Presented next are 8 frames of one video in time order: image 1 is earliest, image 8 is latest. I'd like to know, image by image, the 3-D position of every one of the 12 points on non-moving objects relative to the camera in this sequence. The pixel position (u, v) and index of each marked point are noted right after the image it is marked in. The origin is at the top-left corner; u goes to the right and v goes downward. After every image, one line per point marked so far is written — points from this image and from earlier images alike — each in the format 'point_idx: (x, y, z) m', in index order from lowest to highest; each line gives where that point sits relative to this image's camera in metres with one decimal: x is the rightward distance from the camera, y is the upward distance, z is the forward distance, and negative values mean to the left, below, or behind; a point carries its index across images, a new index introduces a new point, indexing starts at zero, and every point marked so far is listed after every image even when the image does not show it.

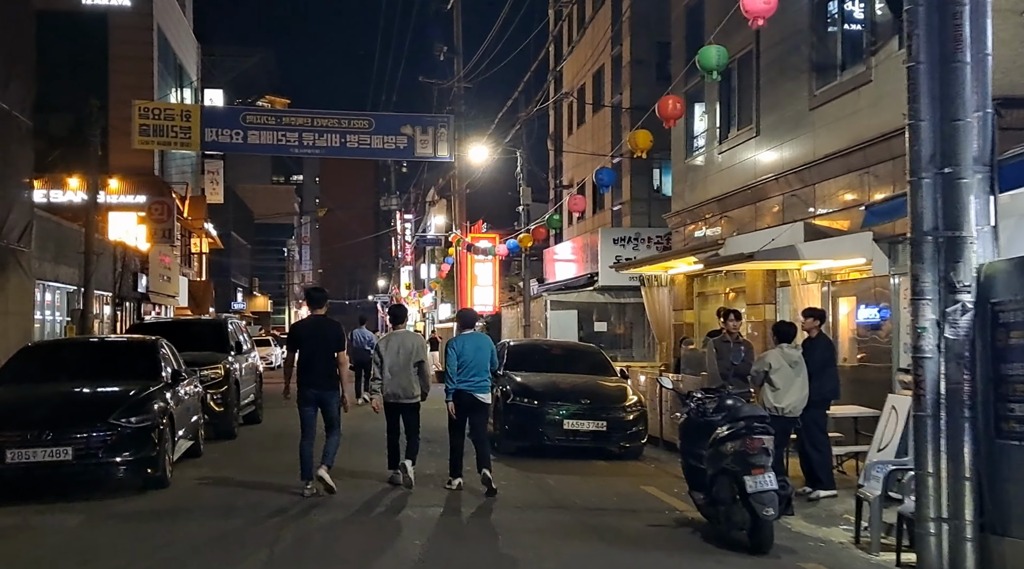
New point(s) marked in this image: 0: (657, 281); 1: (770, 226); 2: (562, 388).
0: (+2.7, +0.1, +19.9) m
1: (+3.7, +0.8, +15.3) m
2: (+0.7, -1.4, +14.2) m
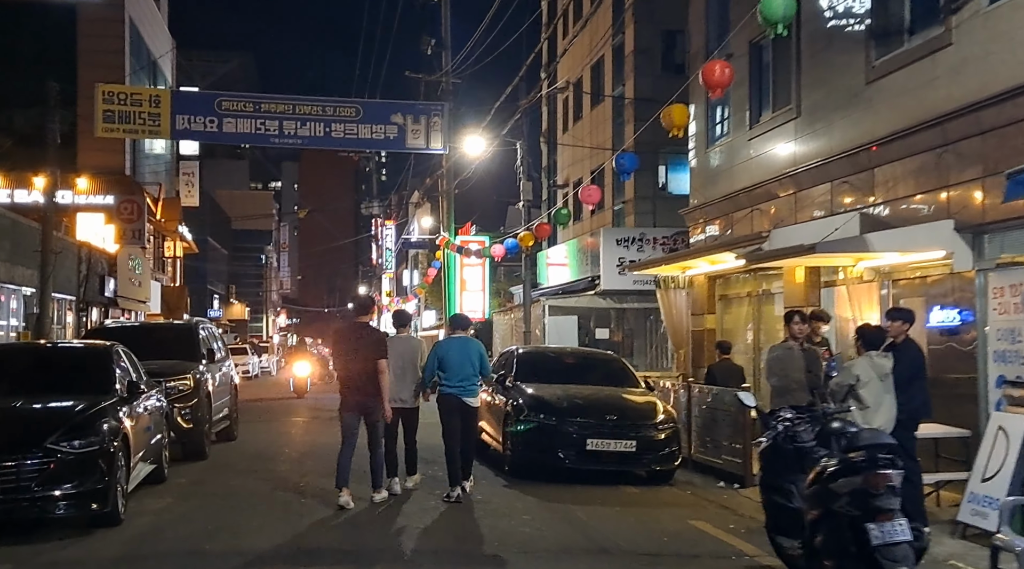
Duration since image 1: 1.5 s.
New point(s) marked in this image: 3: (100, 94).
0: (+2.7, 0.0, +18.1) m
1: (+3.8, +0.8, +13.5) m
2: (+0.9, -1.4, +12.4) m
3: (-7.5, +3.5, +19.7) m
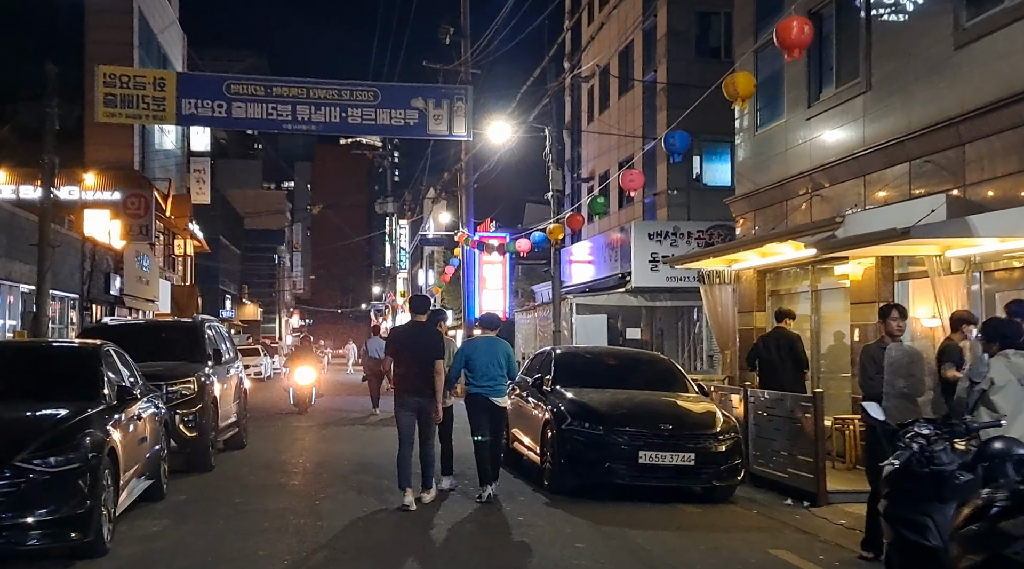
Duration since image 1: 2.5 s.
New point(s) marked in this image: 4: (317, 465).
0: (+3.2, +0.1, +16.7) m
1: (+4.2, +0.9, +12.1) m
2: (+1.3, -1.3, +11.0) m
3: (-7.0, +3.5, +18.4) m
4: (-2.4, -2.2, +13.3) m
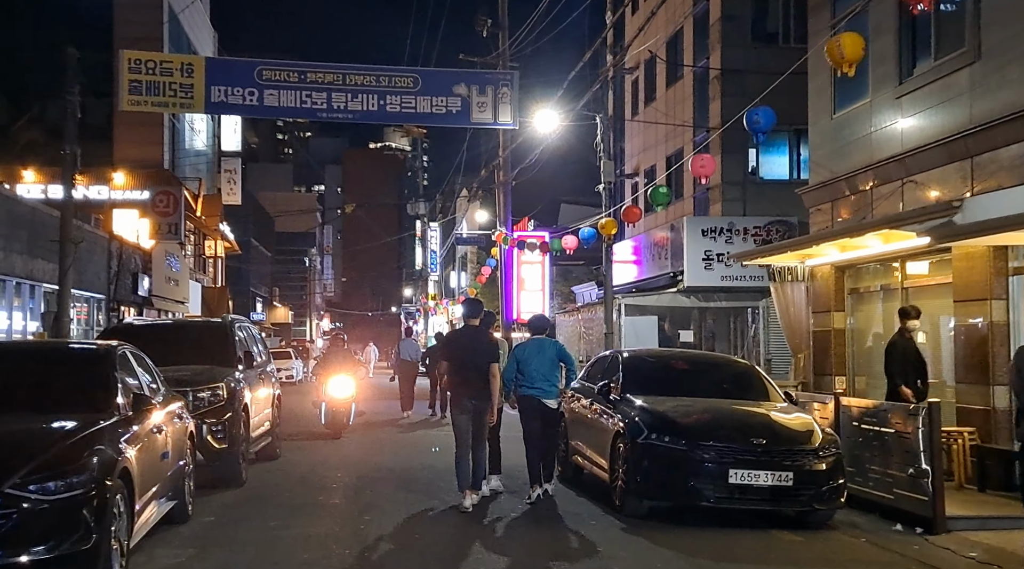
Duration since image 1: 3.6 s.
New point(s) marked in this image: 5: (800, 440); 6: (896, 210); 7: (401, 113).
0: (+4.0, +0.1, +15.4) m
1: (+4.9, +1.0, +10.7) m
2: (+1.9, -1.2, +9.7) m
3: (-6.2, +3.6, +17.3) m
4: (-1.7, -2.2, +12.0) m
5: (+2.5, -1.4, +9.4) m
6: (+4.7, +0.9, +13.2) m
7: (-1.9, +2.9, +18.0) m
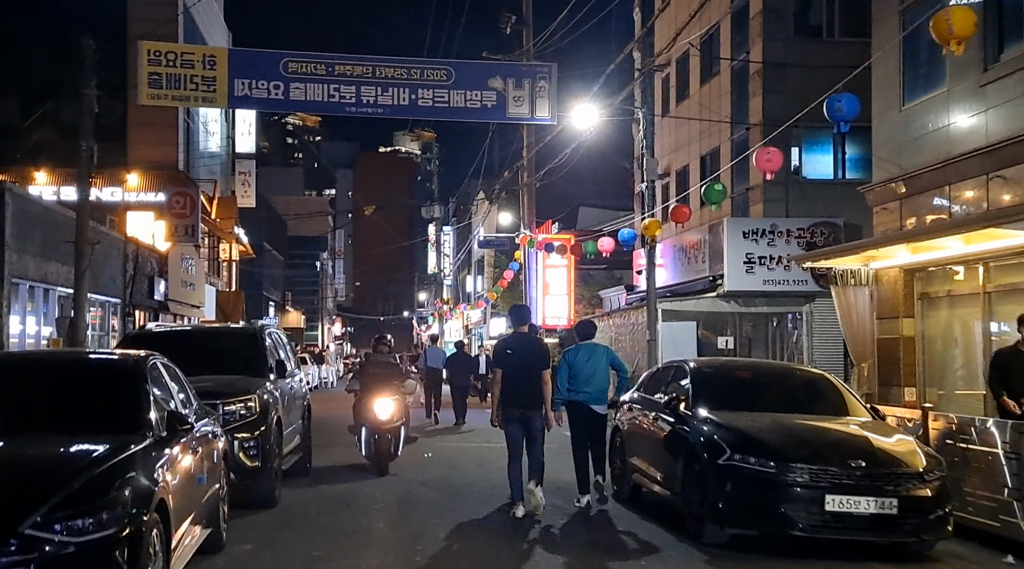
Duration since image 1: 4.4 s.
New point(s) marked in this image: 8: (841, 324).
0: (+4.6, +0.1, +14.4) m
1: (+5.4, +0.9, +9.7) m
2: (+2.4, -1.2, +8.7) m
3: (-5.6, +3.5, +16.5) m
4: (-1.2, -2.2, +11.1) m
5: (+3.1, -1.4, +8.5) m
6: (+5.3, +0.9, +12.3) m
7: (-1.2, +2.8, +17.1) m
8: (+4.4, -0.5, +14.5) m
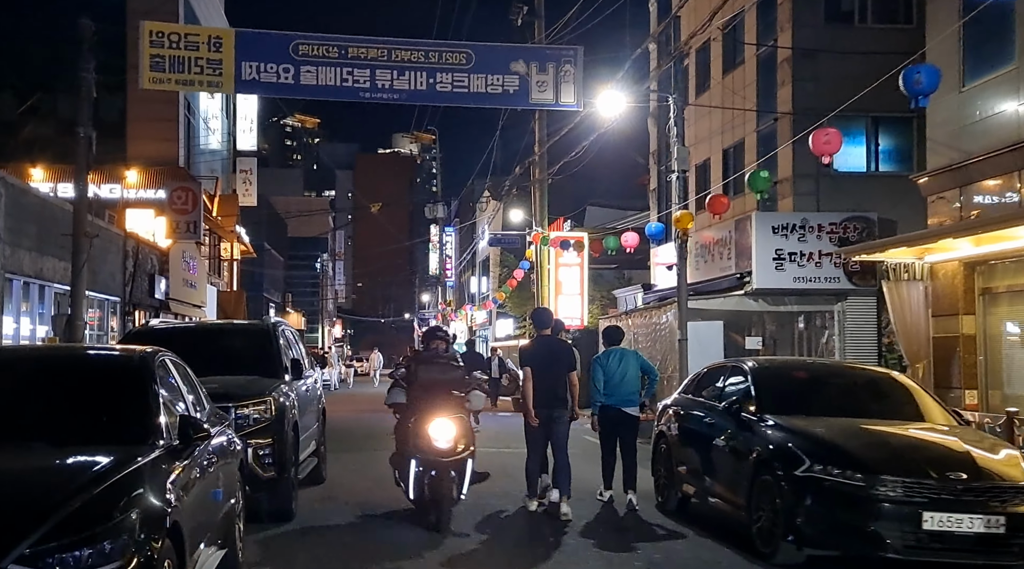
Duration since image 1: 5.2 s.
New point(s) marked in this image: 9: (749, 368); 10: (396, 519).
0: (+4.9, +0.2, +13.4) m
1: (+5.8, +1.0, +8.8) m
2: (+2.8, -1.2, +7.8) m
3: (-5.3, +3.6, +15.5) m
4: (-0.8, -2.1, +10.1) m
5: (+3.4, -1.3, +7.5) m
6: (+5.6, +0.9, +11.3) m
7: (-0.9, +2.9, +16.1) m
8: (+4.8, -0.5, +13.5) m
9: (+2.2, -0.8, +10.5) m
10: (-1.1, -2.1, +9.8) m
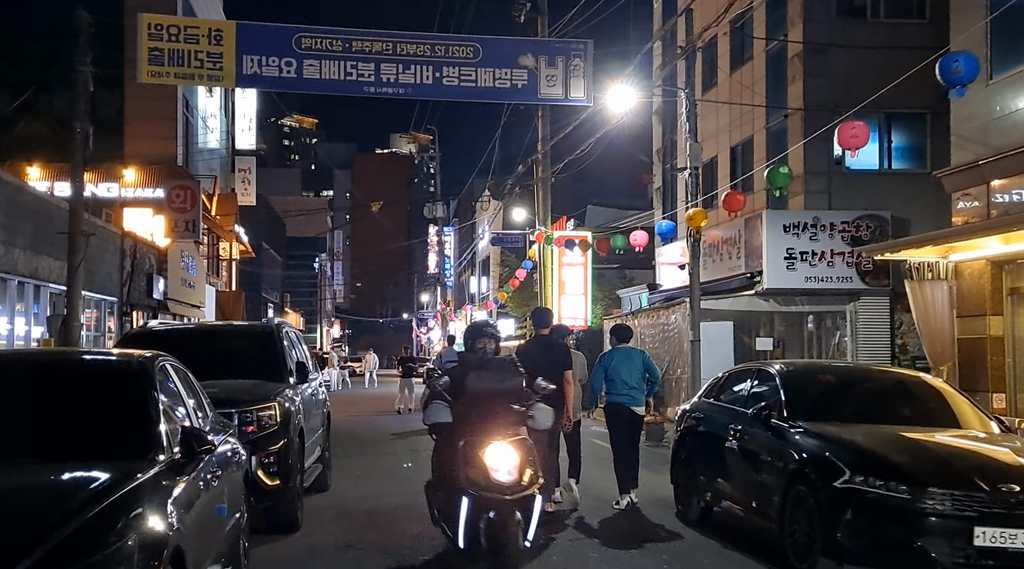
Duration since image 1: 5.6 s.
0: (+5.1, +0.2, +13.0) m
1: (+5.9, +1.0, +8.4) m
2: (+2.9, -1.2, +7.4) m
3: (-5.1, +3.6, +15.1) m
4: (-0.7, -2.1, +9.7) m
5: (+3.6, -1.3, +7.1) m
6: (+5.8, +0.9, +10.9) m
7: (-0.8, +2.9, +15.7) m
8: (+4.9, -0.5, +13.1) m
9: (+2.4, -0.8, +10.0) m
10: (-0.9, -2.1, +9.4) m
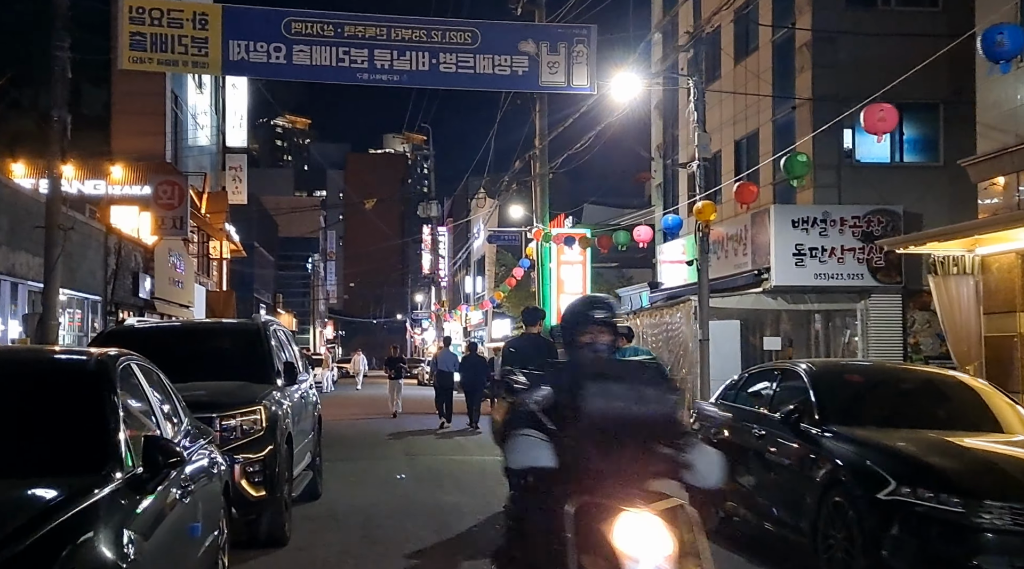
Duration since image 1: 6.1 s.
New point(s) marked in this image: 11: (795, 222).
0: (+5.1, +0.2, +12.3) m
1: (+6.0, +1.1, +7.7) m
2: (+3.0, -1.1, +6.6) m
3: (-5.1, +3.6, +14.3) m
4: (-0.6, -2.1, +9.0) m
5: (+3.6, -1.2, +6.4) m
6: (+5.8, +1.0, +10.2) m
7: (-0.8, +2.9, +14.9) m
8: (+4.9, -0.4, +12.4) m
9: (+2.4, -0.7, +9.3) m
10: (-0.9, -2.1, +8.7) m
11: (+5.1, +1.1, +19.2) m
